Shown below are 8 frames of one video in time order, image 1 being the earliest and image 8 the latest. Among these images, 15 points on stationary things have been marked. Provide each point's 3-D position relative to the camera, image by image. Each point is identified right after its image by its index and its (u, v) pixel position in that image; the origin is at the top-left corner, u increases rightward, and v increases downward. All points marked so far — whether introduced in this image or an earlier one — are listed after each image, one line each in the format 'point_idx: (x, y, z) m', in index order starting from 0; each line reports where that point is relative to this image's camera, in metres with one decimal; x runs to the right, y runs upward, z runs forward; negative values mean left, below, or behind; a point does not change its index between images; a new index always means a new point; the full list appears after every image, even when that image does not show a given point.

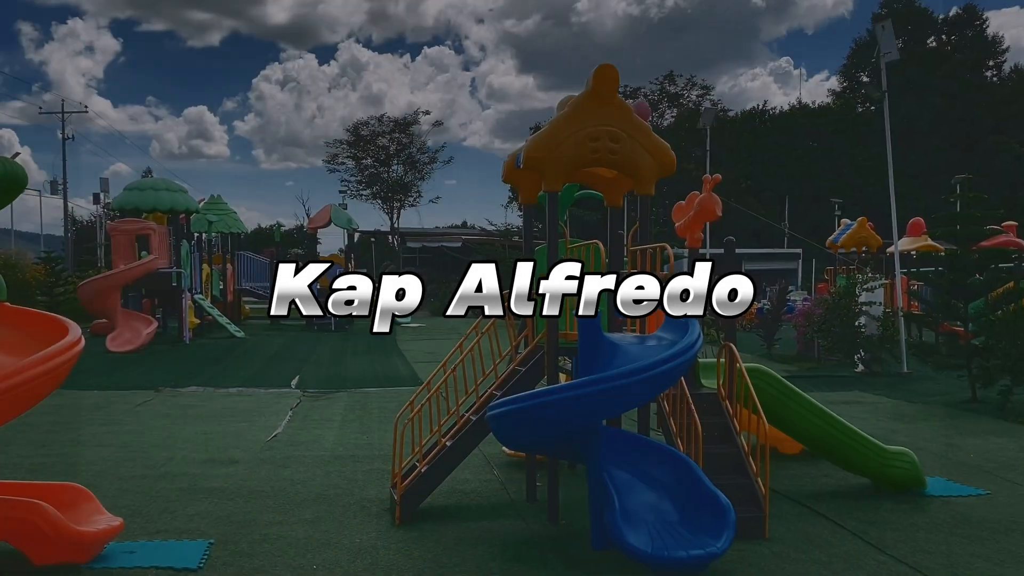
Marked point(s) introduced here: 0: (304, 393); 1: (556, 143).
0: (-2.3, -1.2, +9.3) m
1: (+0.2, +0.7, +4.2) m
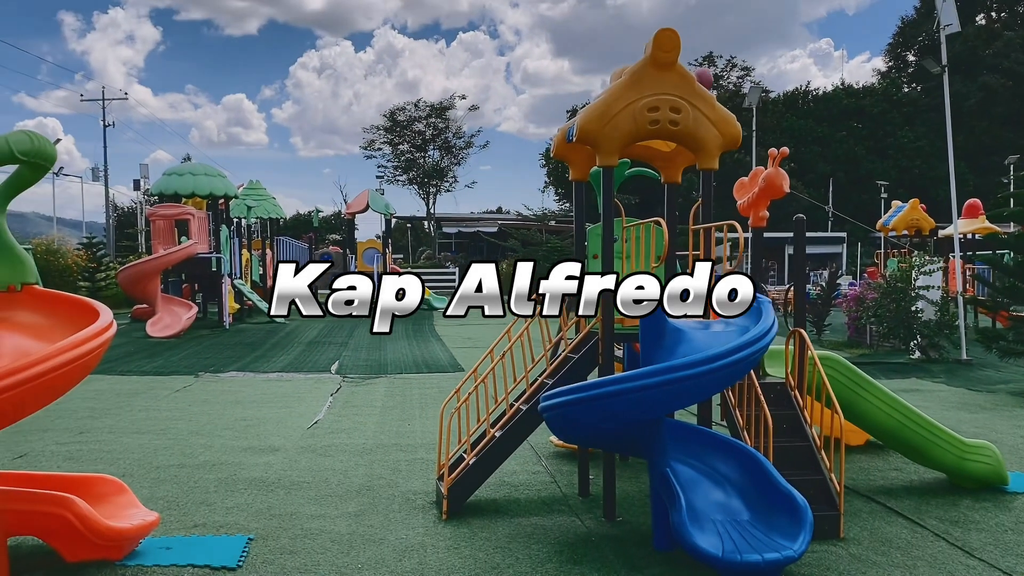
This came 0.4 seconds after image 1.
0: (-1.8, -1.0, +9.1) m
1: (+0.5, +0.8, +3.9) m
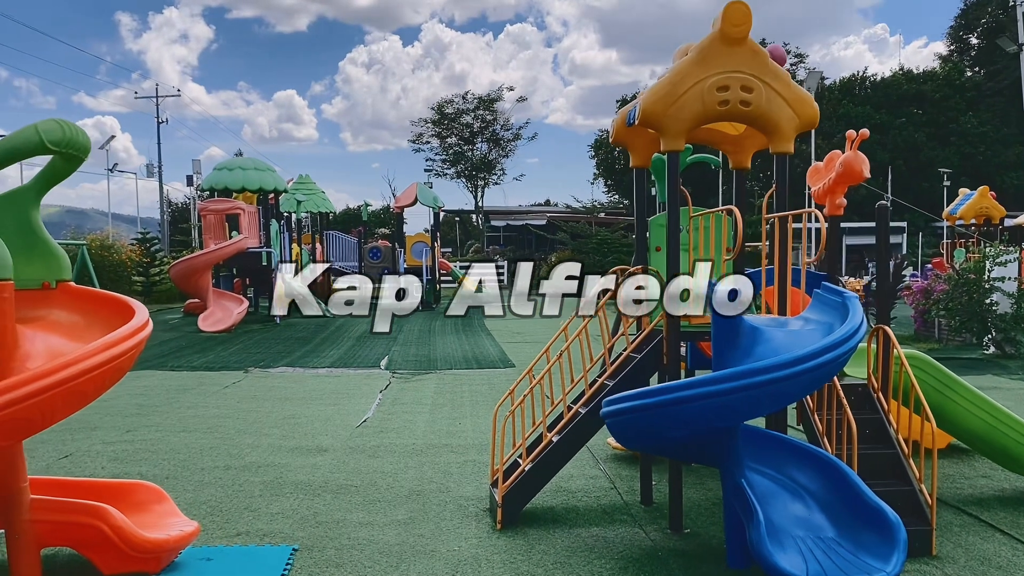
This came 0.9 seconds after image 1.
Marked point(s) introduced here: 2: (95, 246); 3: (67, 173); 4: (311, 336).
0: (-1.3, -0.9, +9.0) m
1: (+0.7, +0.8, +3.6) m
2: (-7.4, +0.8, +15.0) m
3: (-1.6, +0.4, +3.0) m
4: (-3.1, -0.7, +13.1) m
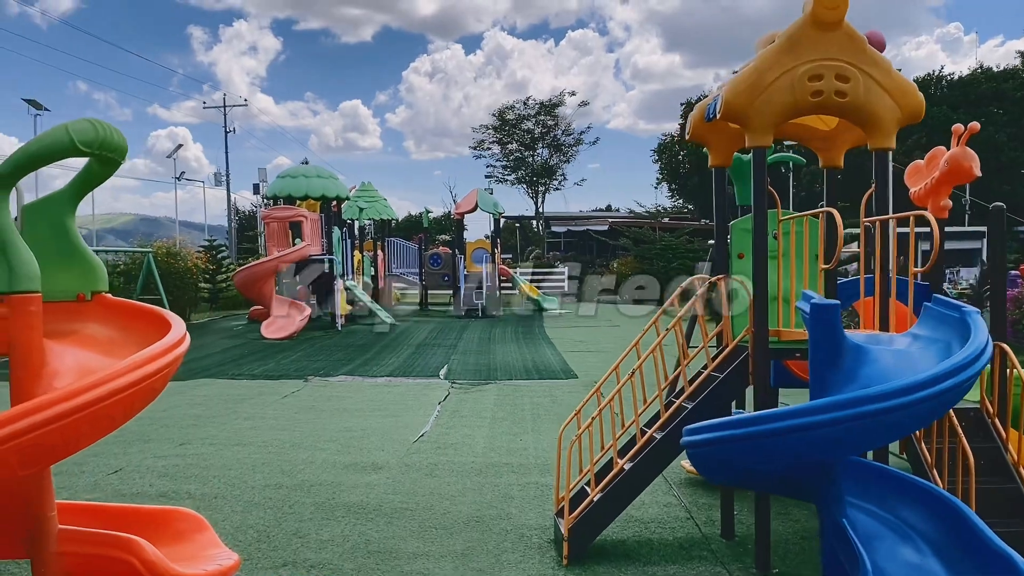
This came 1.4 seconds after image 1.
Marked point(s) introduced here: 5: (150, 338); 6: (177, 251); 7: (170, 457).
0: (-0.6, -1.0, +8.7) m
1: (+1.0, +0.8, +3.3) m
2: (-6.3, +0.6, +15.2) m
3: (-1.4, +0.4, +2.8) m
4: (-2.2, -0.8, +13.0) m
5: (-1.2, -0.2, +2.9) m
6: (-6.2, +0.7, +15.8) m
7: (-2.0, -1.0, +5.0) m
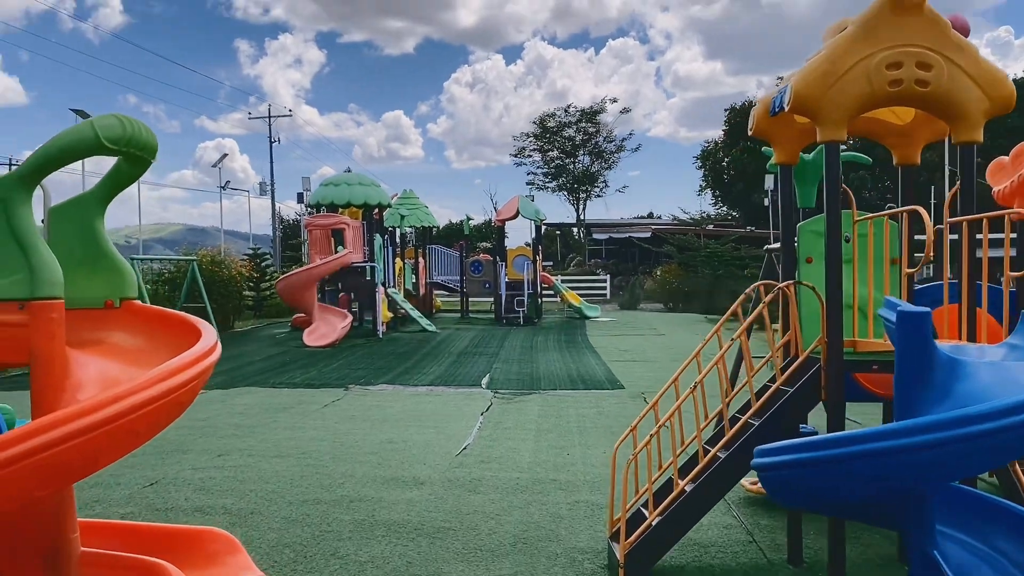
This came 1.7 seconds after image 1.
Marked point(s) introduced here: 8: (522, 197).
0: (-0.2, -1.1, +8.5) m
1: (+1.2, +0.8, +3.0) m
2: (-5.5, +0.5, +15.3) m
3: (-1.2, +0.4, +2.7) m
4: (-1.5, -1.0, +12.9) m
5: (-1.1, -0.2, +2.7) m
6: (-5.4, +0.6, +15.8) m
7: (-1.8, -1.0, +4.9) m
8: (+0.2, +2.1, +19.8) m
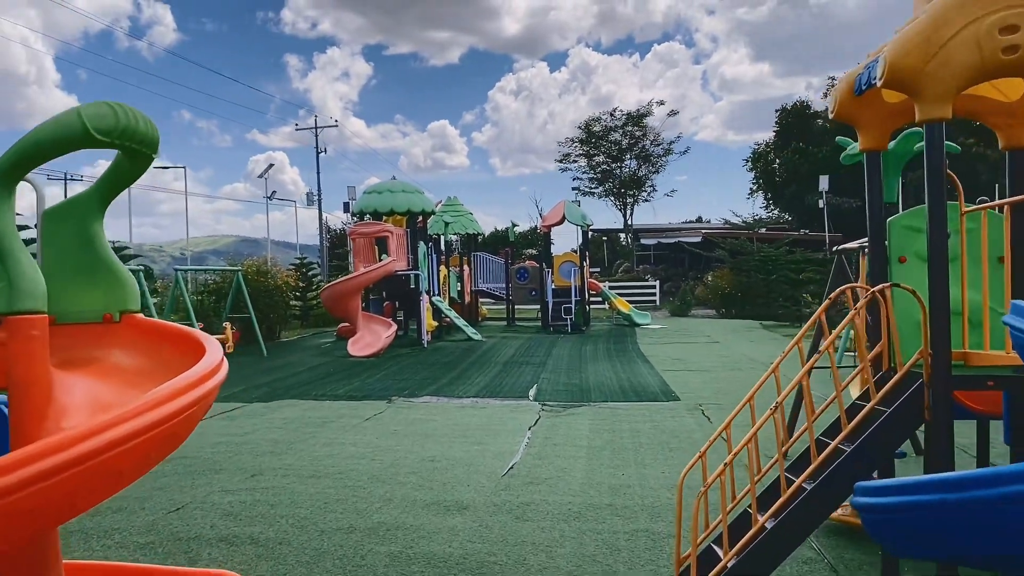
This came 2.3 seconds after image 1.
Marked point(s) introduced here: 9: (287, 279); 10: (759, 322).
0: (+0.3, -1.1, +8.1) m
1: (+1.3, +0.7, +2.6) m
2: (-4.7, +0.3, +15.2) m
3: (-1.1, +0.3, +2.4) m
4: (-0.8, -1.1, +12.6) m
5: (-0.9, -0.2, +2.4) m
6: (-4.6, +0.4, +15.8) m
7: (-1.5, -1.1, +4.6) m
8: (+1.3, +2.0, +19.4) m
9: (-4.5, +0.2, +16.7) m
10: (+5.8, -0.8, +19.9) m
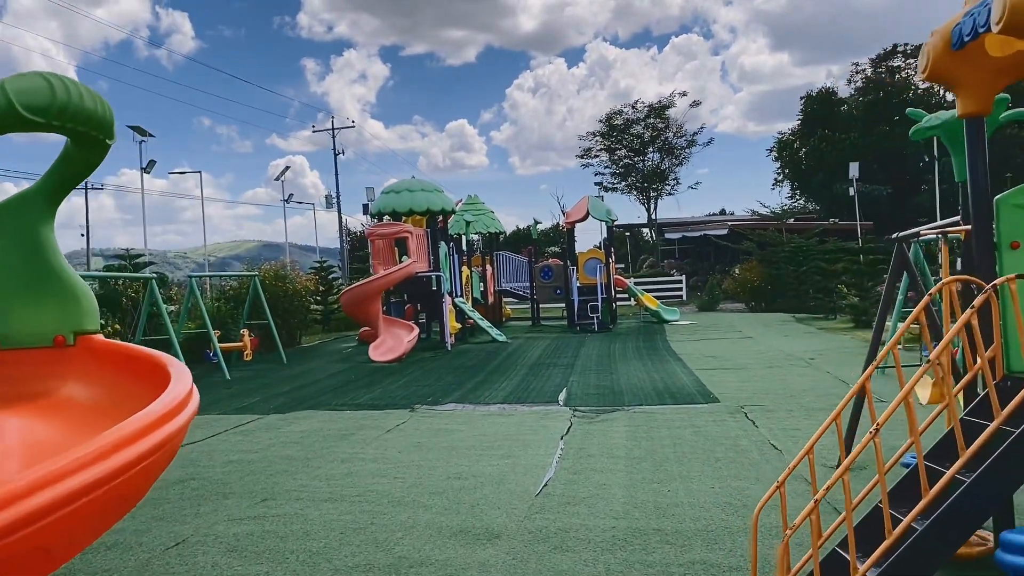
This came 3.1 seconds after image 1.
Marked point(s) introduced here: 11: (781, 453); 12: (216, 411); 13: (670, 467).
0: (+0.6, -1.1, +7.7) m
1: (+1.4, +0.8, +2.1) m
2: (-4.3, +0.2, +14.9) m
3: (-1.0, +0.3, +1.9) m
4: (-0.4, -1.1, +12.1) m
5: (-0.8, -0.3, +1.9) m
6: (-4.1, +0.3, +15.4) m
7: (-1.3, -1.1, +4.2) m
8: (+1.8, +2.0, +18.9) m
9: (-4.0, +0.1, +16.3) m
10: (+6.4, -0.6, +19.3) m
11: (+1.8, -1.1, +5.7) m
12: (-3.0, -1.3, +8.7) m
13: (+1.0, -1.1, +5.3) m
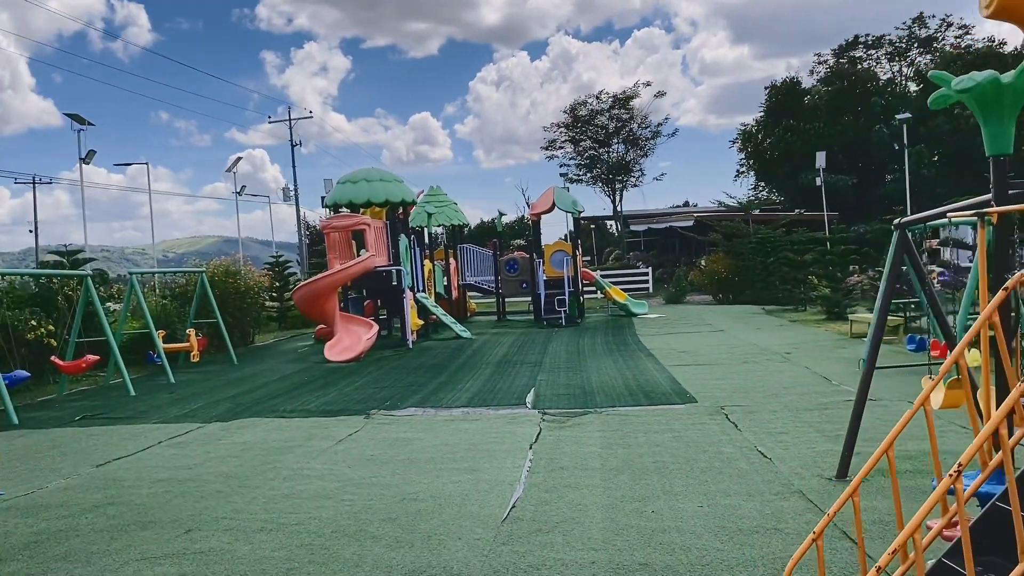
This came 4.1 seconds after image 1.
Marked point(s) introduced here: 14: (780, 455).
0: (+0.3, -1.1, +7.1) m
1: (+1.3, +0.8, +1.5) m
2: (-4.9, +0.3, +14.1) m
3: (-1.1, +0.3, +1.3) m
4: (-0.9, -1.0, +11.5) m
5: (-0.9, -0.3, +1.3) m
6: (-4.8, +0.3, +14.6) m
7: (-1.5, -1.1, +3.5) m
8: (+1.0, +2.2, +18.3) m
9: (-4.7, +0.1, +15.6) m
10: (+5.6, -0.5, +19.0) m
11: (+1.6, -1.1, +5.1) m
12: (-3.4, -1.2, +8.0) m
13: (+0.8, -1.1, +4.7) m
14: (+1.7, -1.1, +5.3) m
